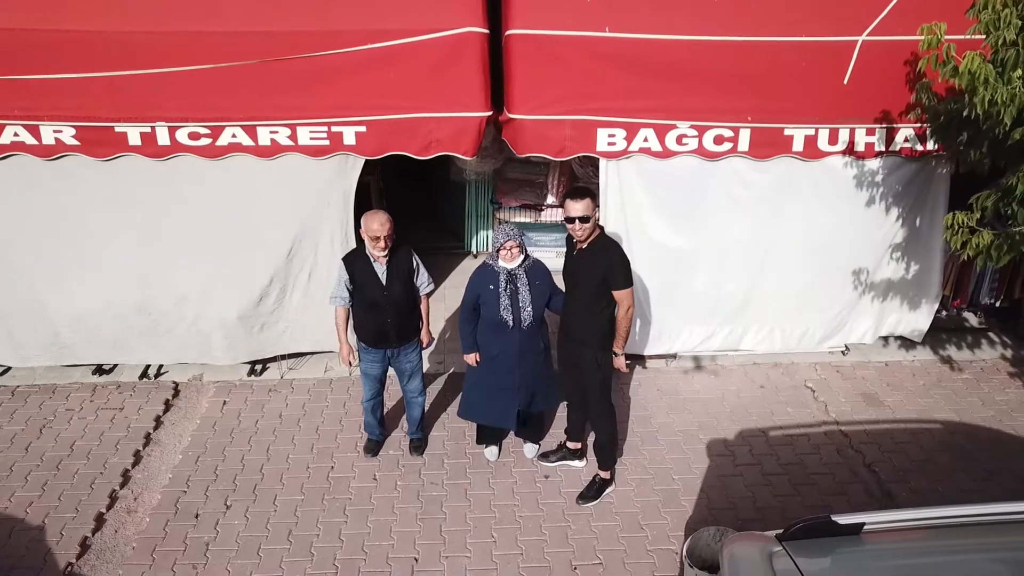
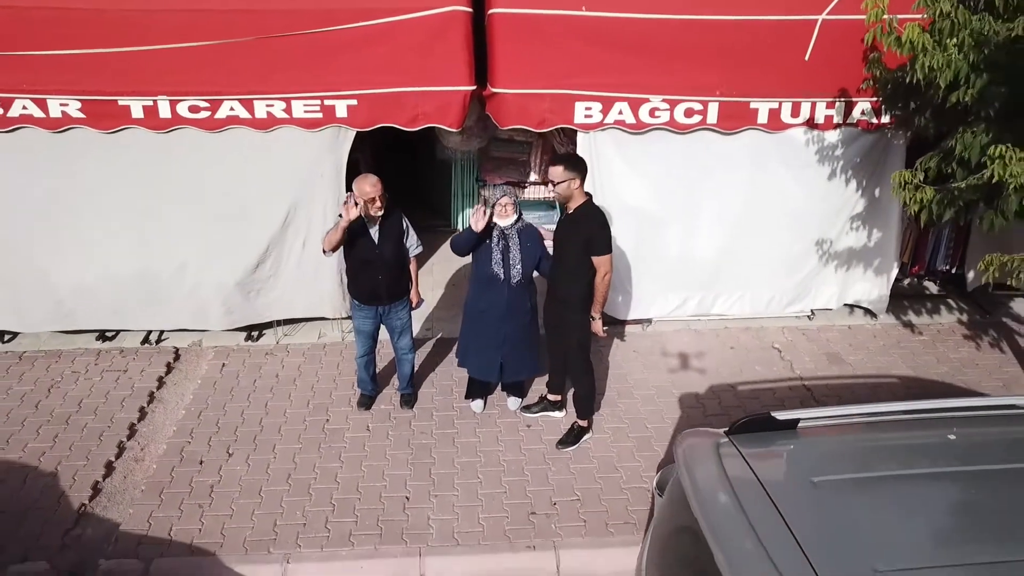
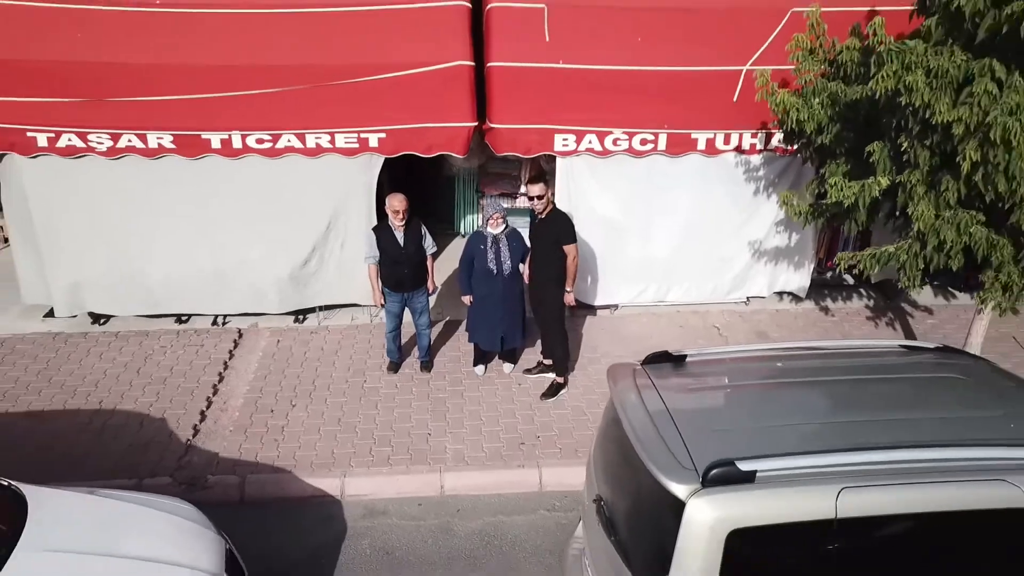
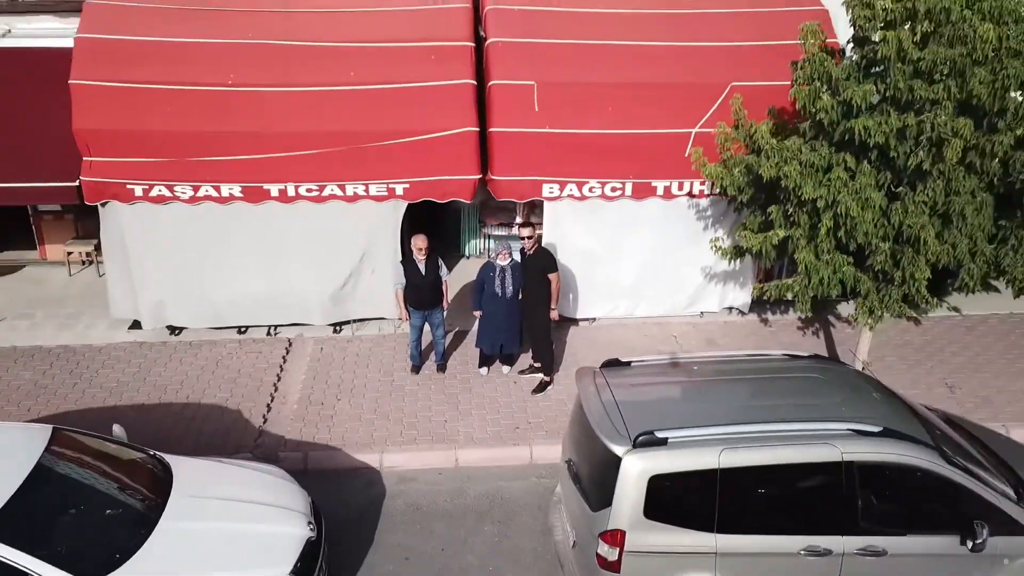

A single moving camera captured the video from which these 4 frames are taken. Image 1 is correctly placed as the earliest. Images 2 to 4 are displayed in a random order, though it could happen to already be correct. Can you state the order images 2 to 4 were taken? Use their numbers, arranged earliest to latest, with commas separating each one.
2, 3, 4
